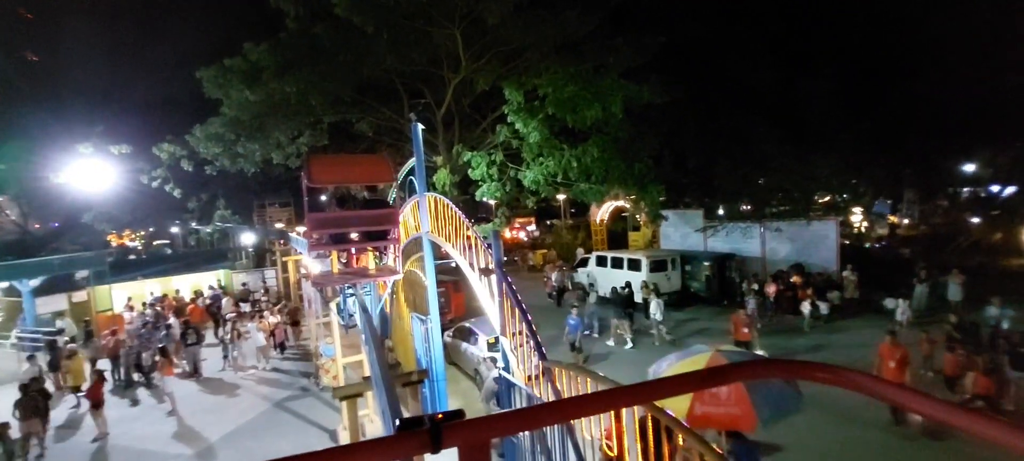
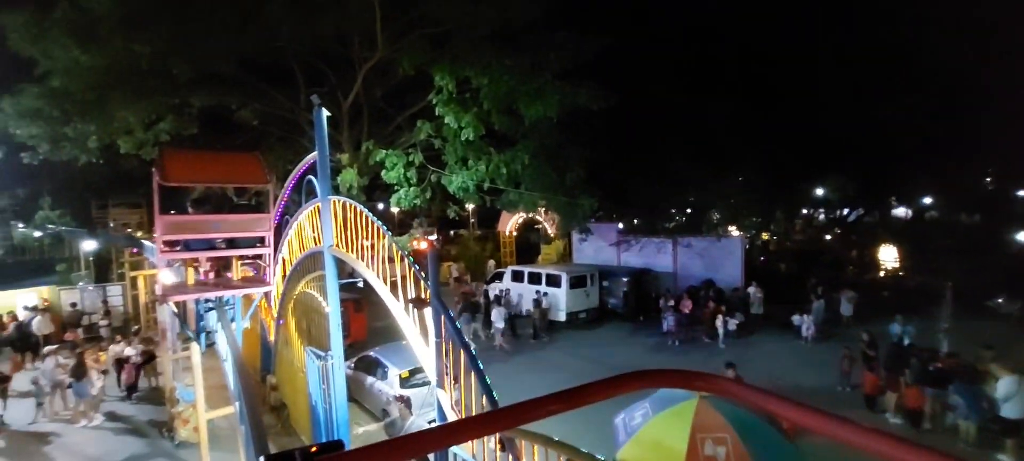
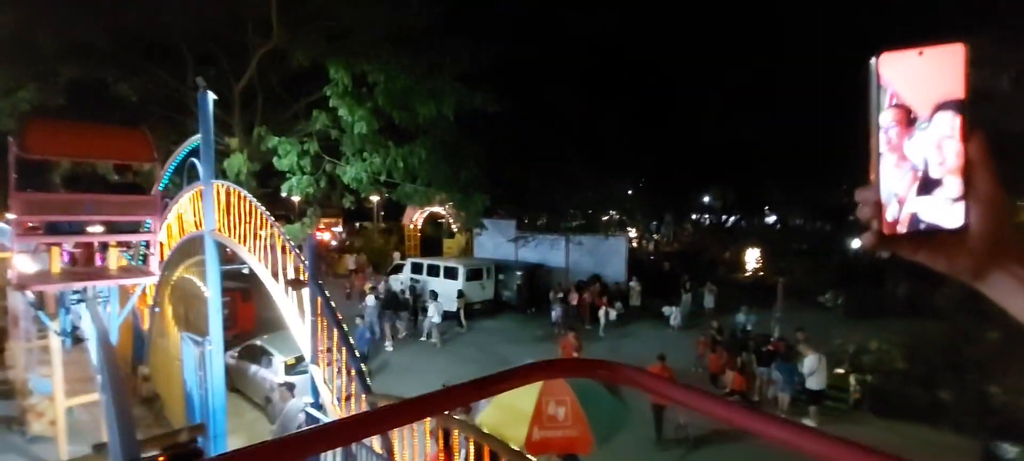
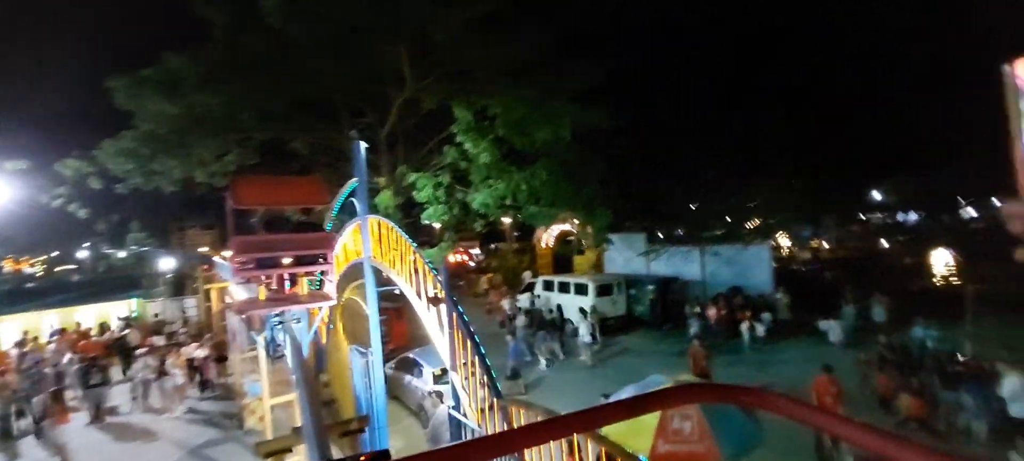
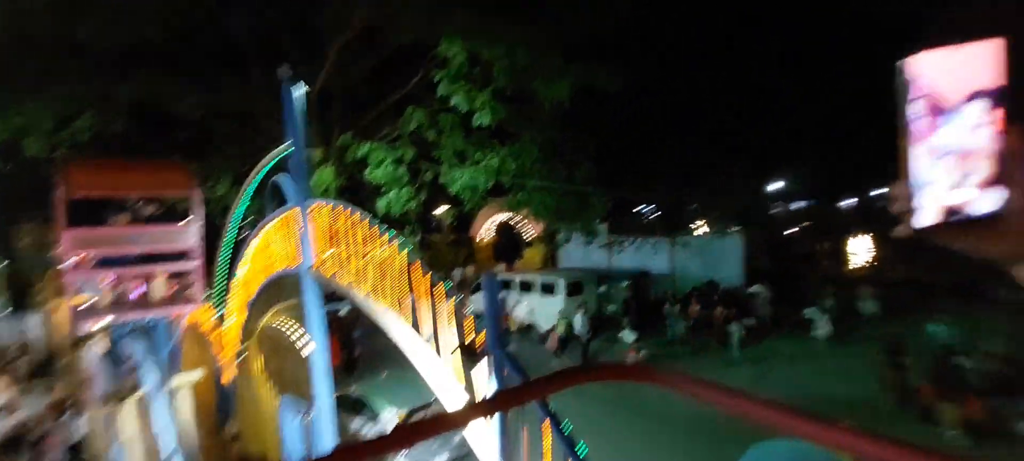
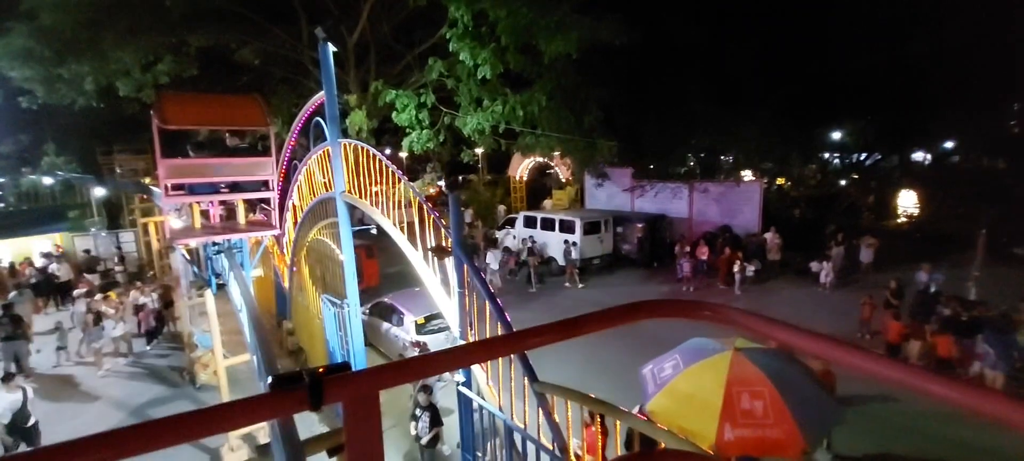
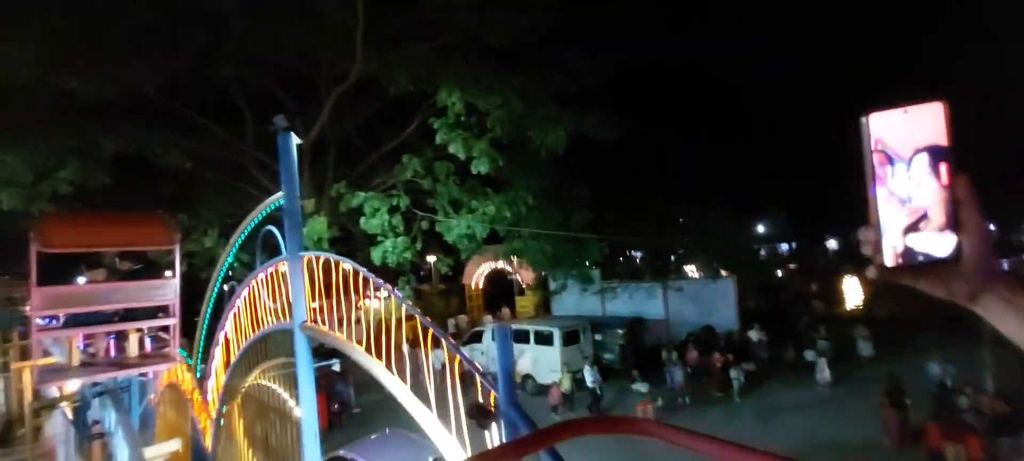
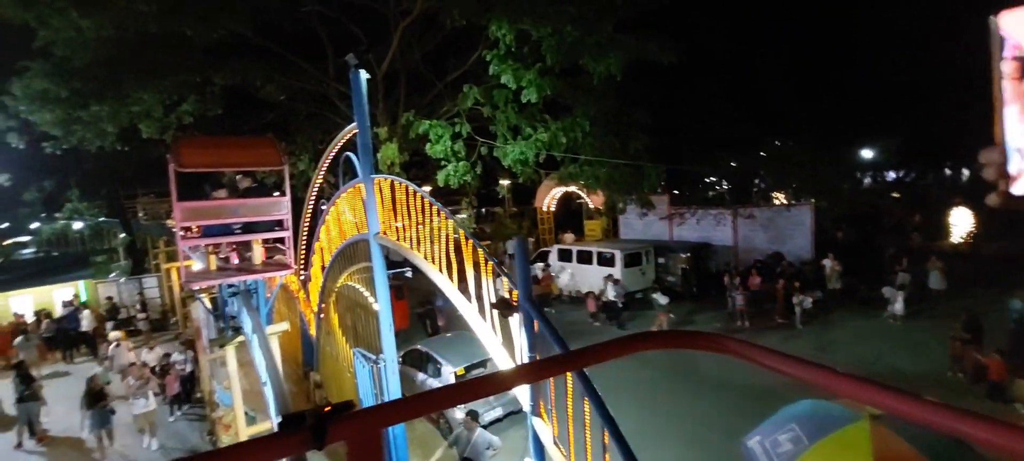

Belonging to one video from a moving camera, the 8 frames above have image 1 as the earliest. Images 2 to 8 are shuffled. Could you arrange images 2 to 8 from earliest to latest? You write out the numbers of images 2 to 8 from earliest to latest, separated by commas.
4, 3, 2, 6, 8, 5, 7
